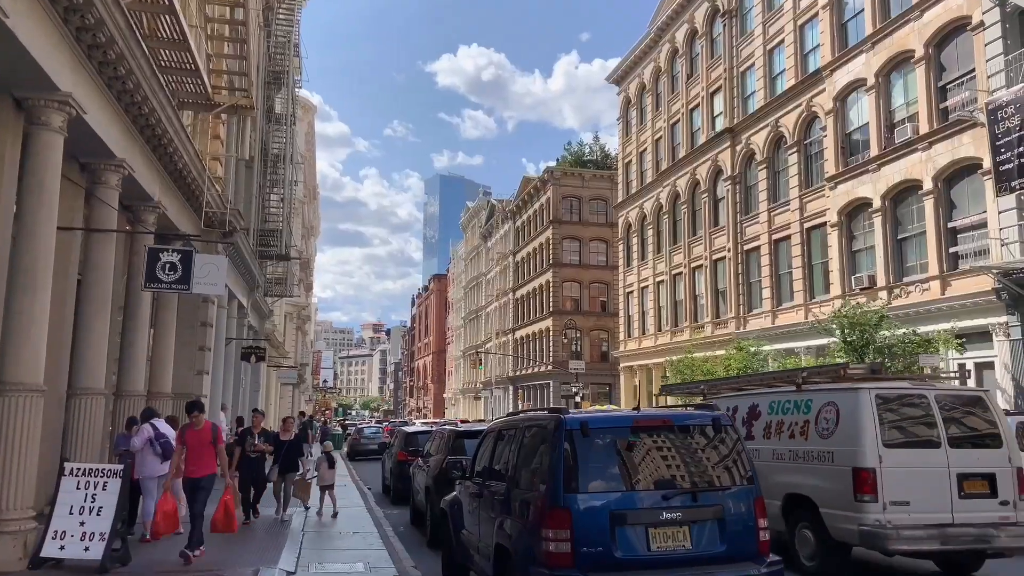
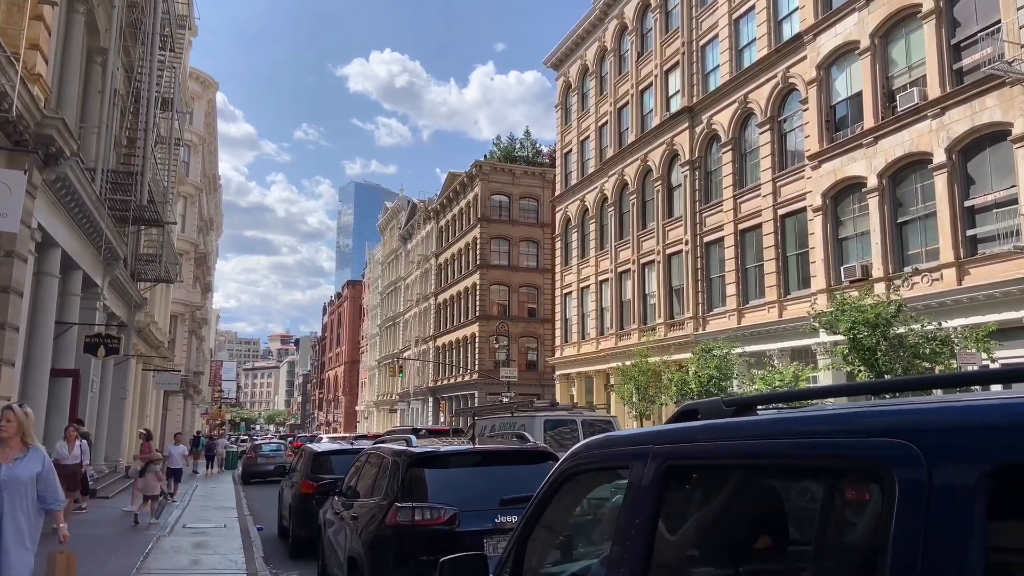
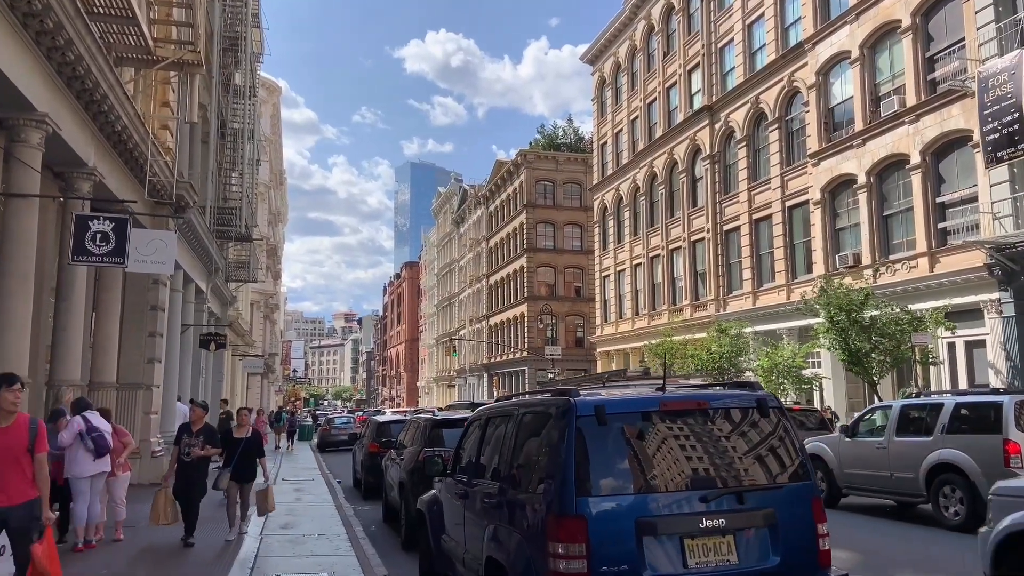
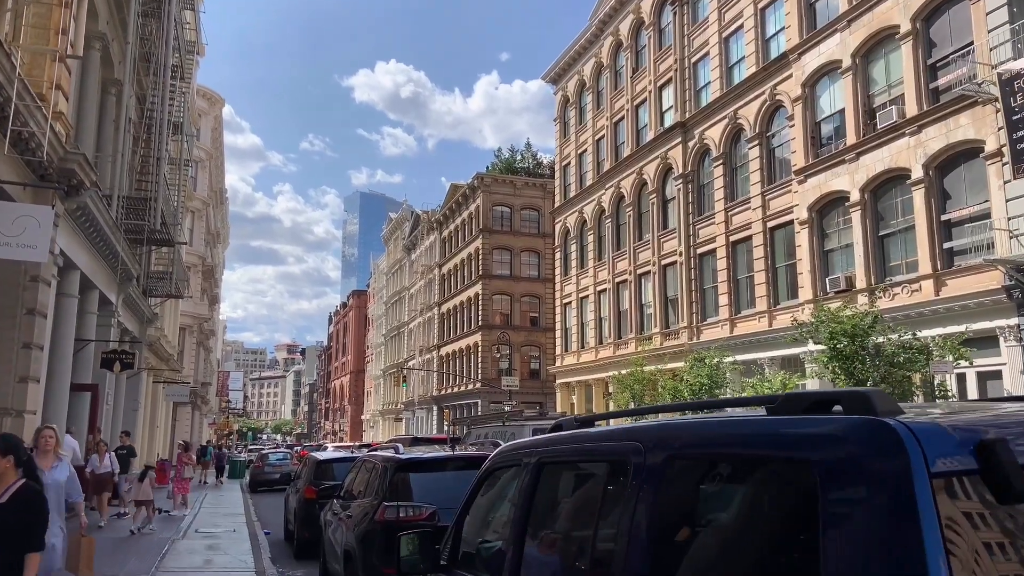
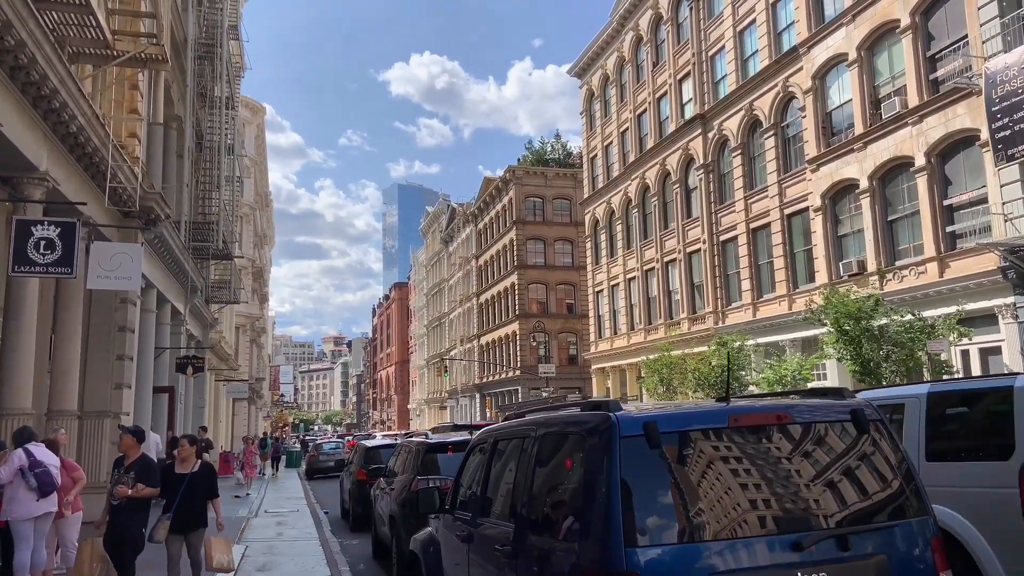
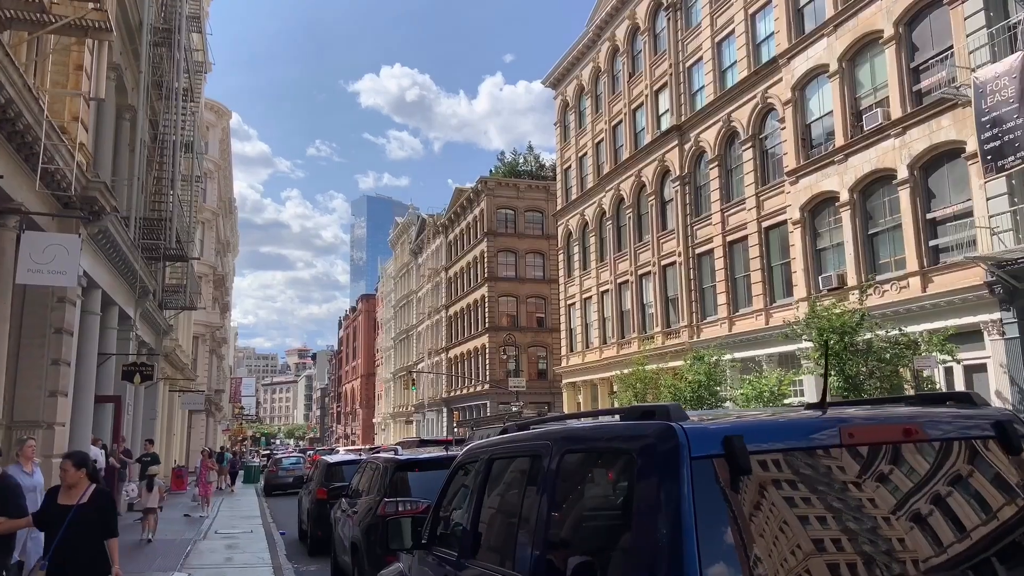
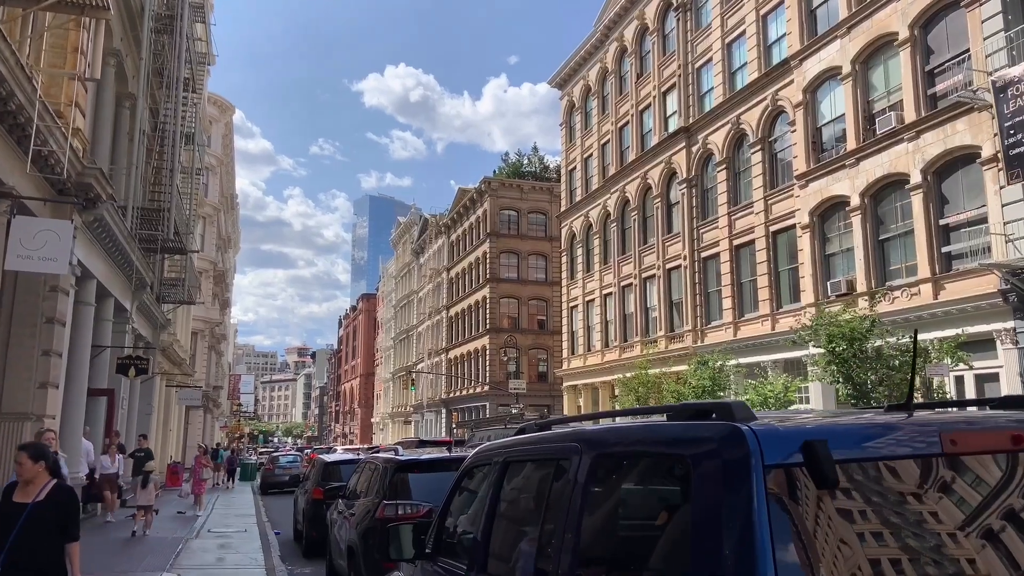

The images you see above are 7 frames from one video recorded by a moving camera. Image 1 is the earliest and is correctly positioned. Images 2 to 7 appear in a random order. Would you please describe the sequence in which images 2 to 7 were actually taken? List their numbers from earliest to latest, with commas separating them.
3, 5, 6, 7, 4, 2
